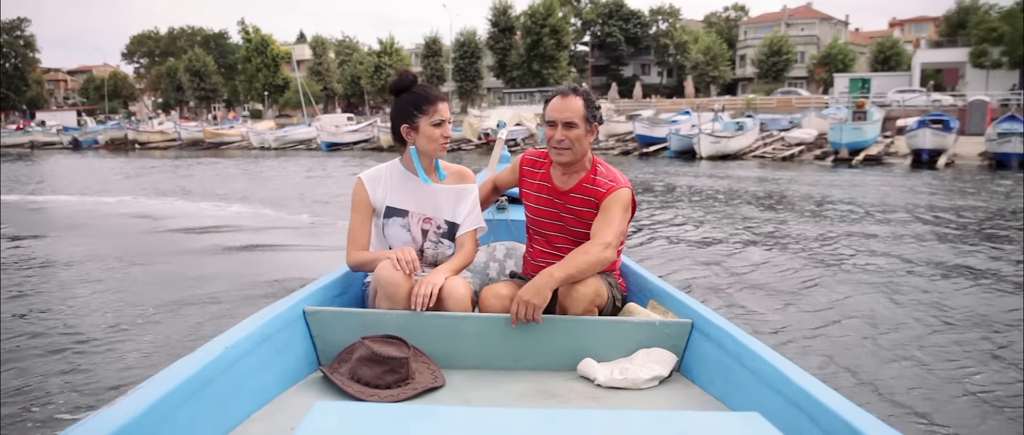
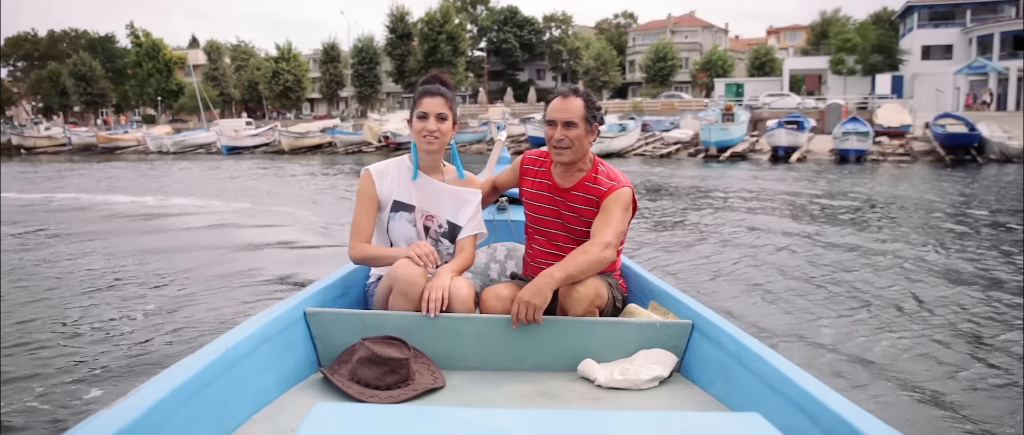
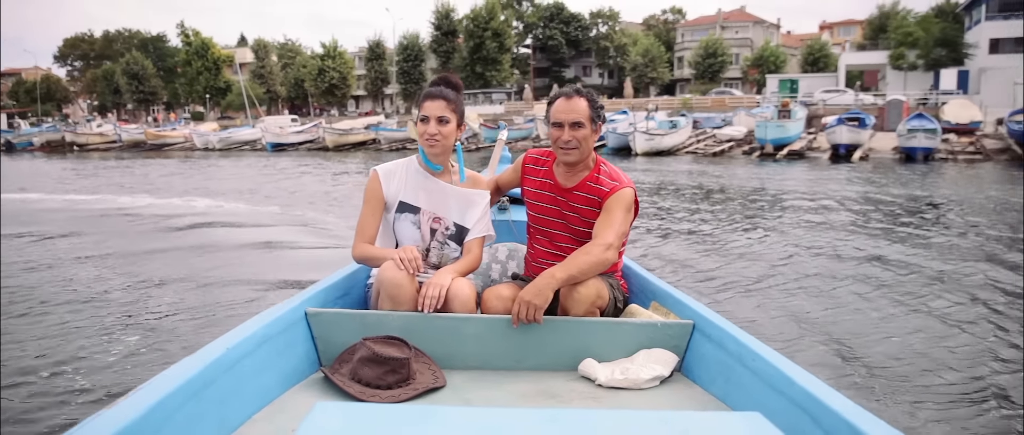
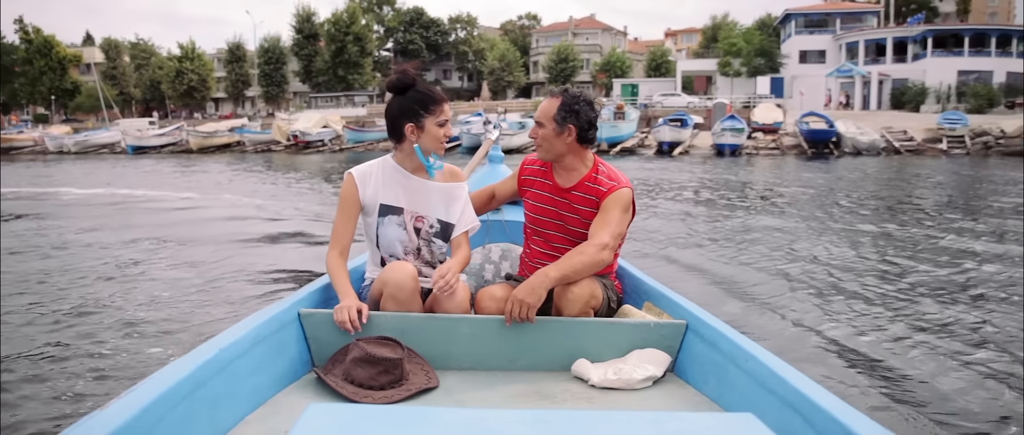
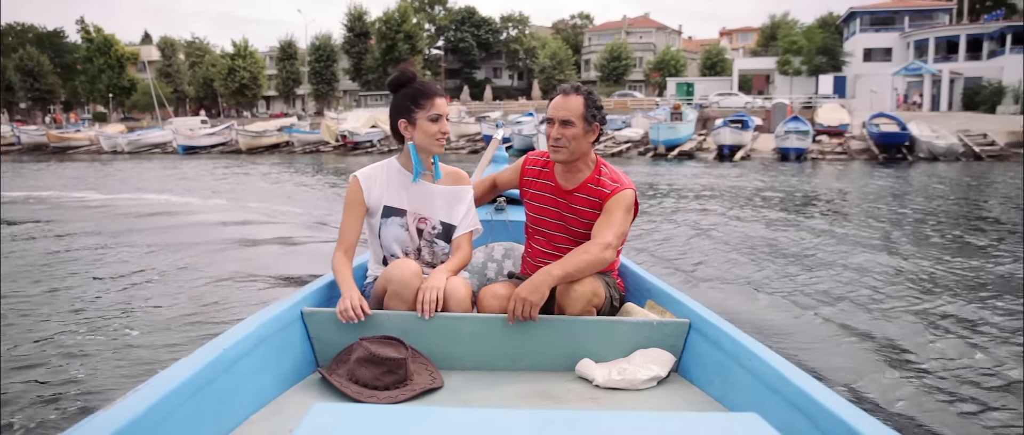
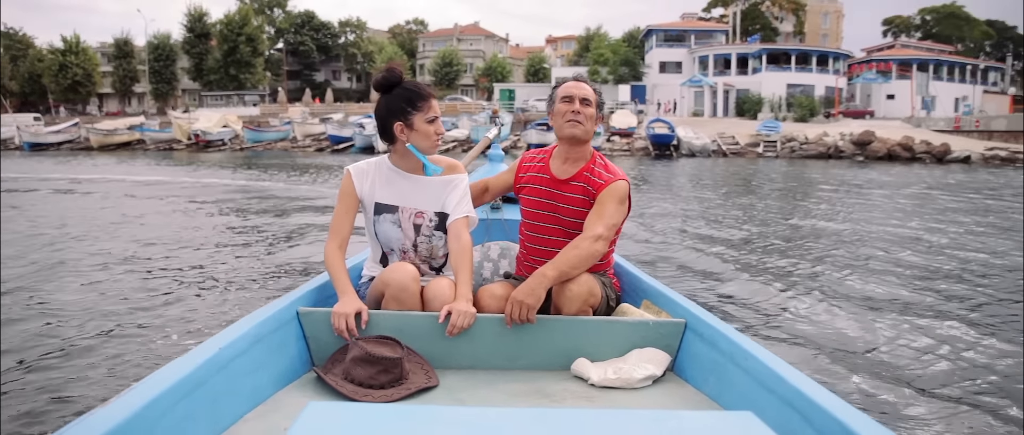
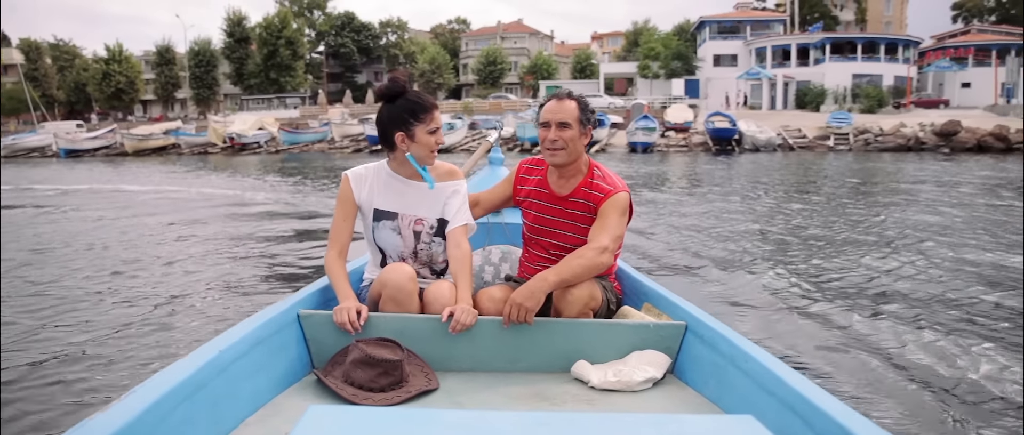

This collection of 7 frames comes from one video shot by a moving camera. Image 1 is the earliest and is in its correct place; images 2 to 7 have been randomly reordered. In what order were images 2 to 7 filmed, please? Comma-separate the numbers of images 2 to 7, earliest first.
3, 2, 5, 4, 7, 6
